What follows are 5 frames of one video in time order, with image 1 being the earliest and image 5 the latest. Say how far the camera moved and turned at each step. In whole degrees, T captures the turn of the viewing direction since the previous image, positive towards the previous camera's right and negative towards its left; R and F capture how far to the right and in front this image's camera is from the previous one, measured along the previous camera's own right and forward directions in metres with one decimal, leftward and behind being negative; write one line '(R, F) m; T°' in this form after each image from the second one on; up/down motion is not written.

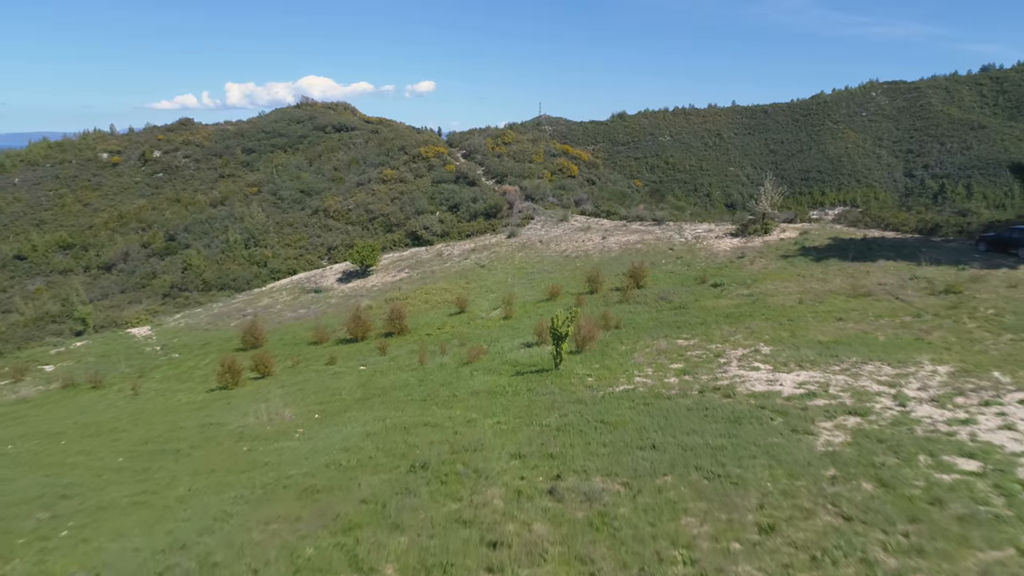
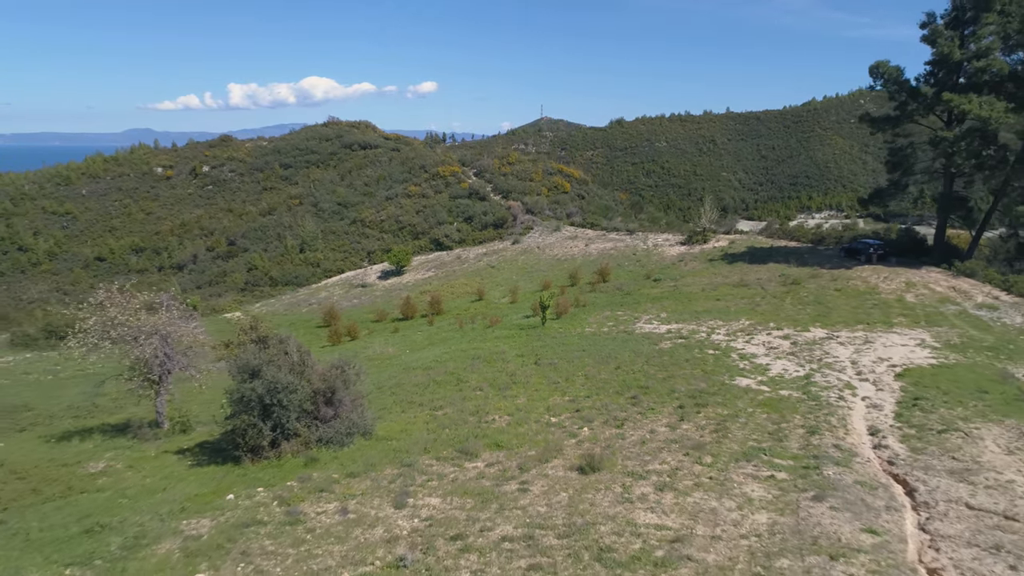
(-0.1, -7.4) m; 0°
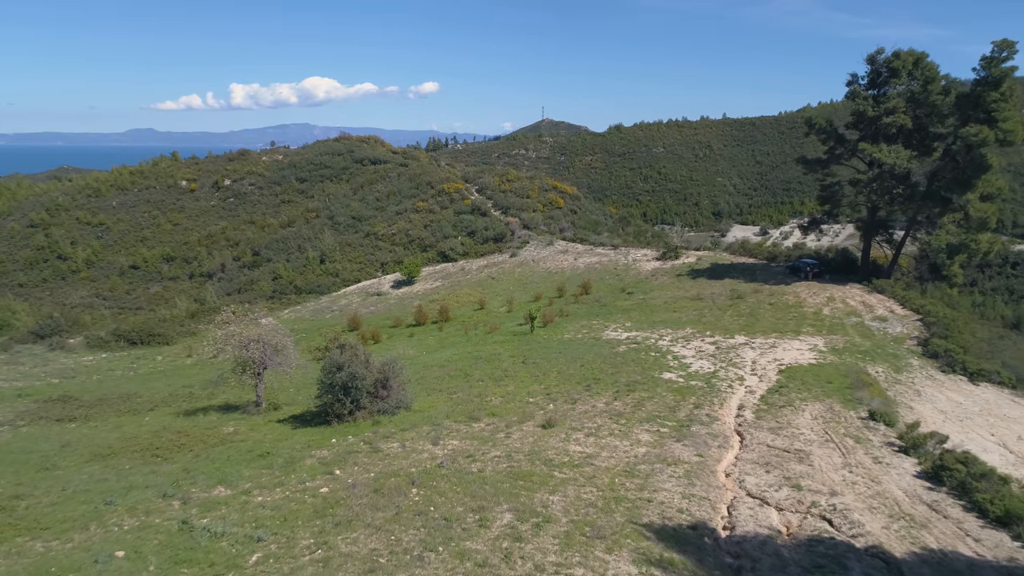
(+0.2, -4.5) m; 0°
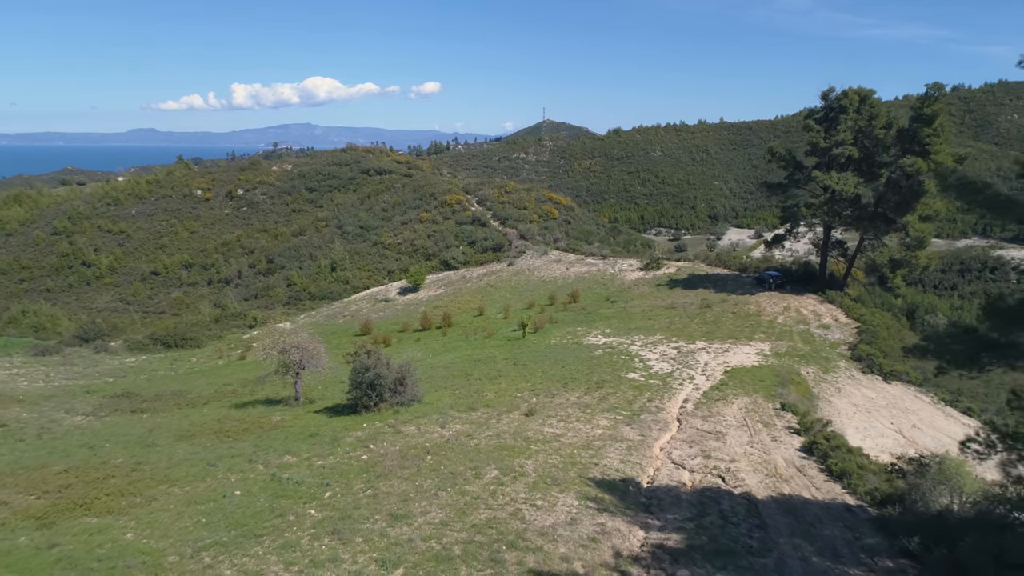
(+0.2, -3.3) m; 0°
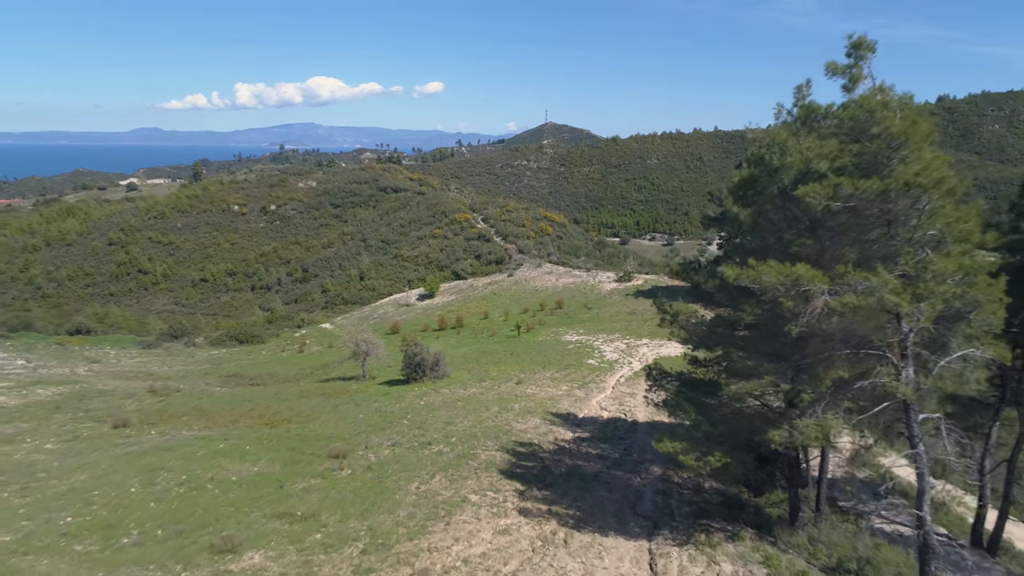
(+0.2, -8.7) m; 0°
